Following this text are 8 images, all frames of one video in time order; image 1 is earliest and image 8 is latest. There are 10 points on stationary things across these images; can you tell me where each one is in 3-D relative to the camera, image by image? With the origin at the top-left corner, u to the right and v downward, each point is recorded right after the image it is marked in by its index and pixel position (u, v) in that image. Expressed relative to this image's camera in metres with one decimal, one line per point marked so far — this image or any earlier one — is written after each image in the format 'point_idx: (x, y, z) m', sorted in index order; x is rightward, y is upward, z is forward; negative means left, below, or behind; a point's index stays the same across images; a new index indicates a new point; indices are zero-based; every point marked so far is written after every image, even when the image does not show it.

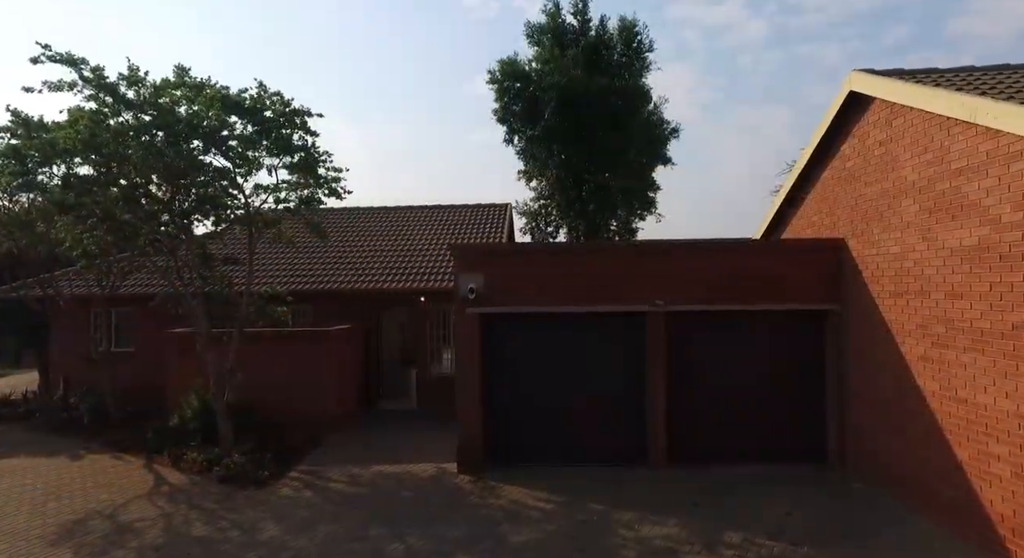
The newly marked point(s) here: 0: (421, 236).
0: (-2.3, +1.1, +15.0) m
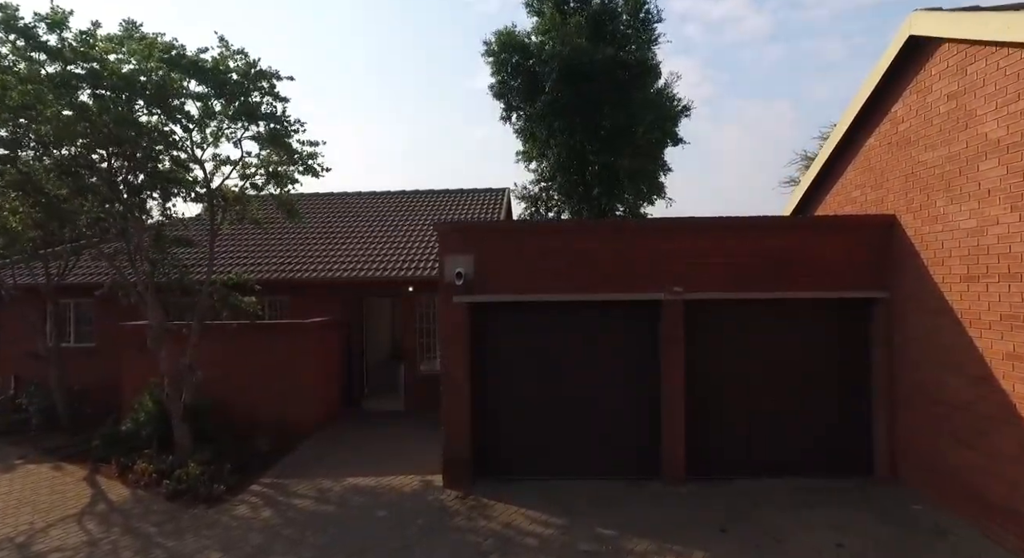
0: (-2.4, +1.3, +13.8) m
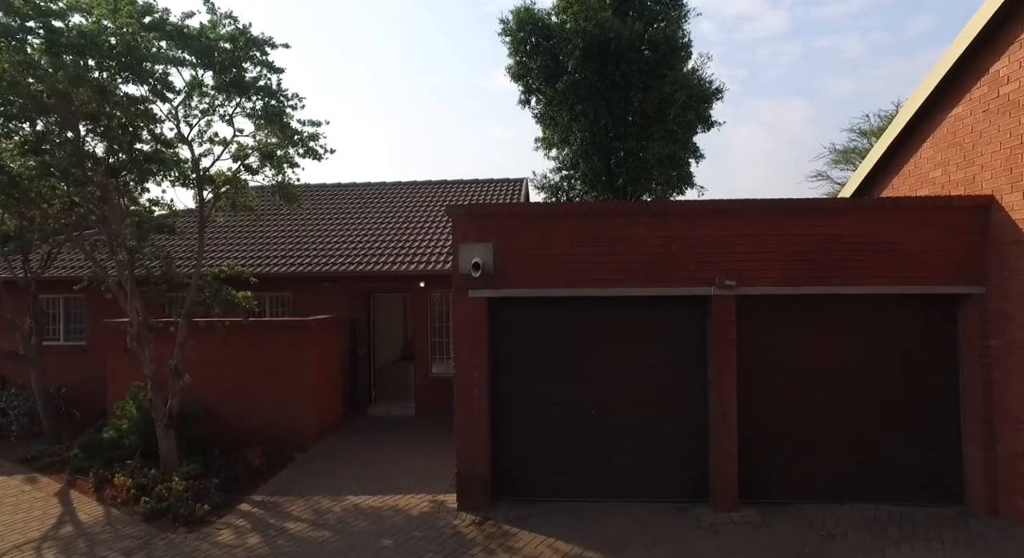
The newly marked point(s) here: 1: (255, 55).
0: (-2.0, +1.4, +12.9) m
1: (-3.4, +3.0, +7.8) m
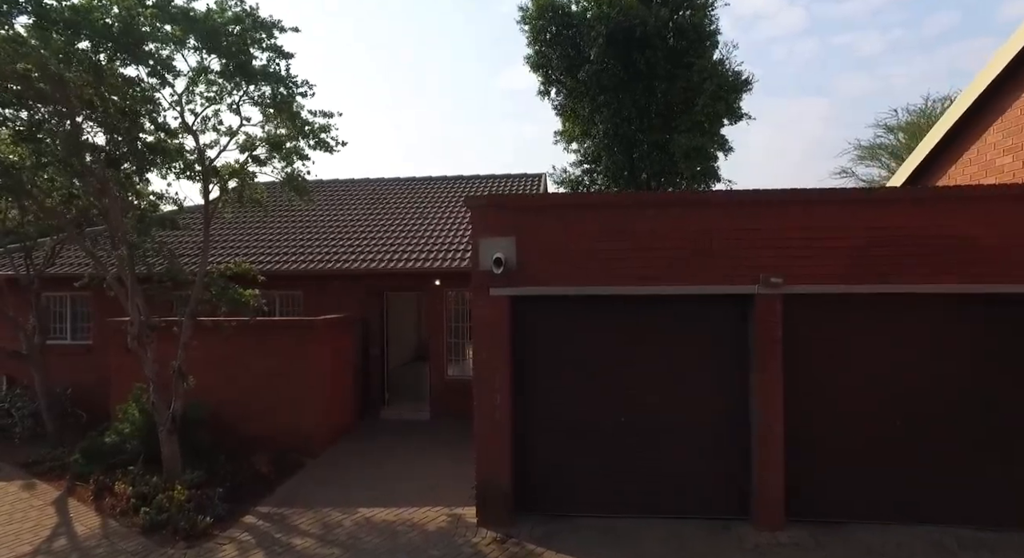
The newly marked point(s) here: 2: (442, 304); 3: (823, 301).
0: (-1.6, +1.5, +12.4) m
1: (-3.1, +3.0, +7.4) m
2: (-1.2, -0.5, +10.6) m
3: (+3.1, -0.2, +5.9) m
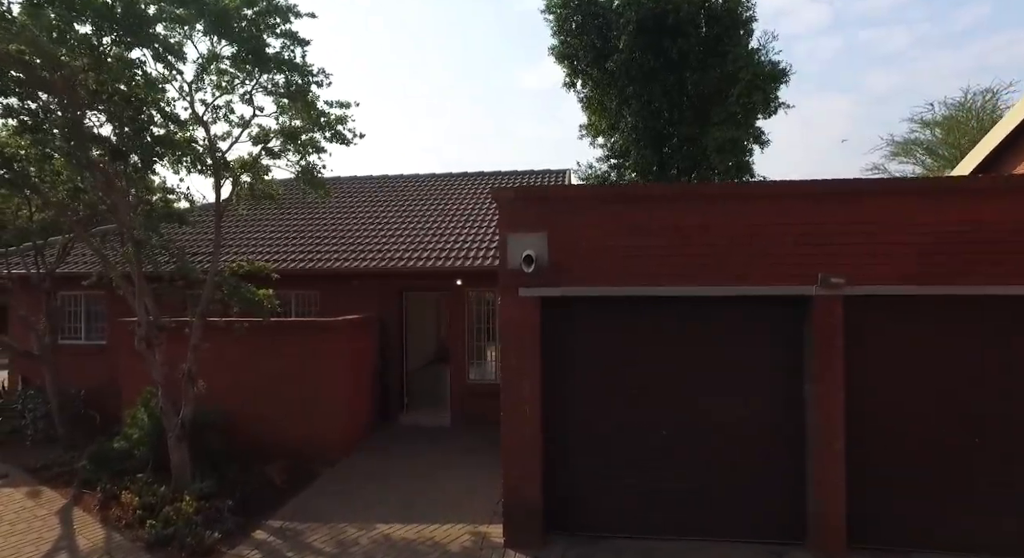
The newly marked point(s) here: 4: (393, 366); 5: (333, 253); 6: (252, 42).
0: (-1.1, +1.5, +12.0) m
1: (-2.8, +3.0, +7.0) m
2: (-0.8, -0.5, +10.1) m
3: (+3.3, -0.2, +5.3) m
4: (-2.0, -1.5, +10.1) m
5: (-3.1, +0.5, +10.3) m
6: (-3.0, +2.7, +6.9) m
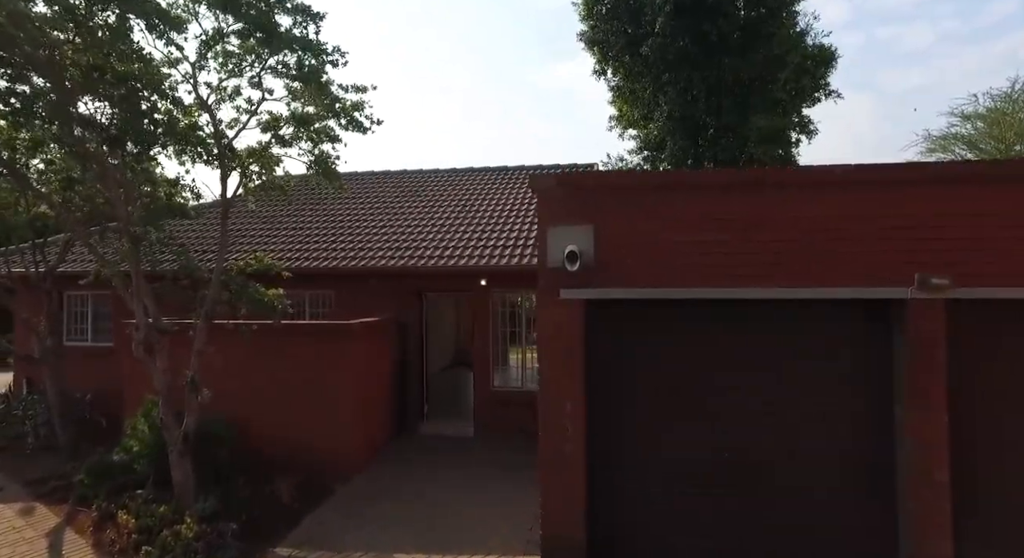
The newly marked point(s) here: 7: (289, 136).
0: (-0.6, +1.5, +11.3) m
1: (-2.4, +3.0, +6.4) m
2: (-0.4, -0.5, +9.4) m
3: (+3.6, -0.2, +4.5) m
4: (-1.6, -1.5, +9.4) m
5: (-2.7, +0.5, +9.7) m
6: (-2.6, +2.8, +6.2) m
7: (-2.7, +1.7, +7.1) m
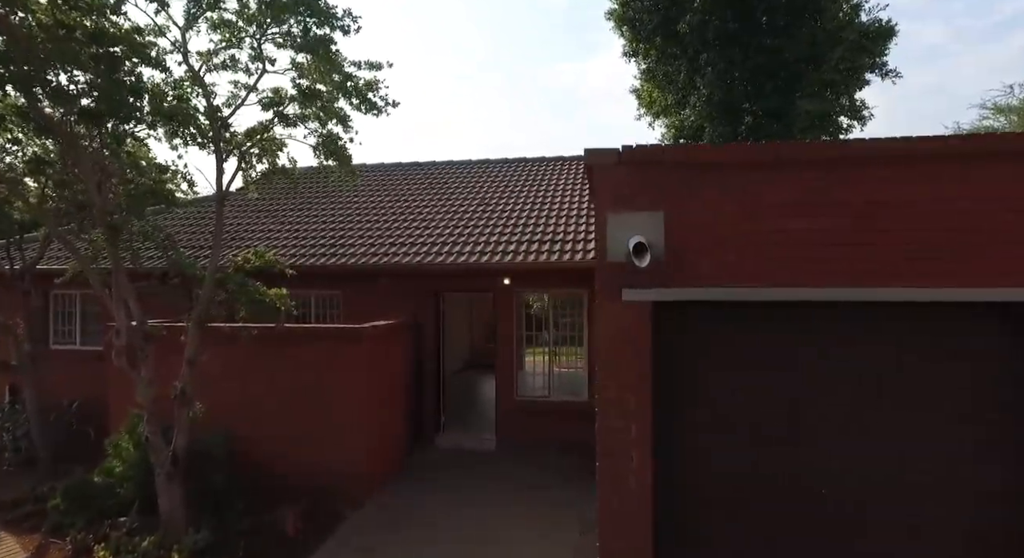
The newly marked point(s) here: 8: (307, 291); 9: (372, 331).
0: (-0.2, +1.5, +10.4) m
1: (-2.0, +3.0, +5.5) m
2: (0.0, -0.4, +8.6) m
3: (+4.0, -0.2, +3.6) m
4: (-1.2, -1.5, +8.6) m
5: (-2.3, +0.5, +8.9) m
6: (-2.3, +2.8, +5.4) m
7: (-2.3, +1.7, +6.2) m
8: (-3.2, -0.2, +9.2) m
9: (-1.6, -0.6, +6.7) m
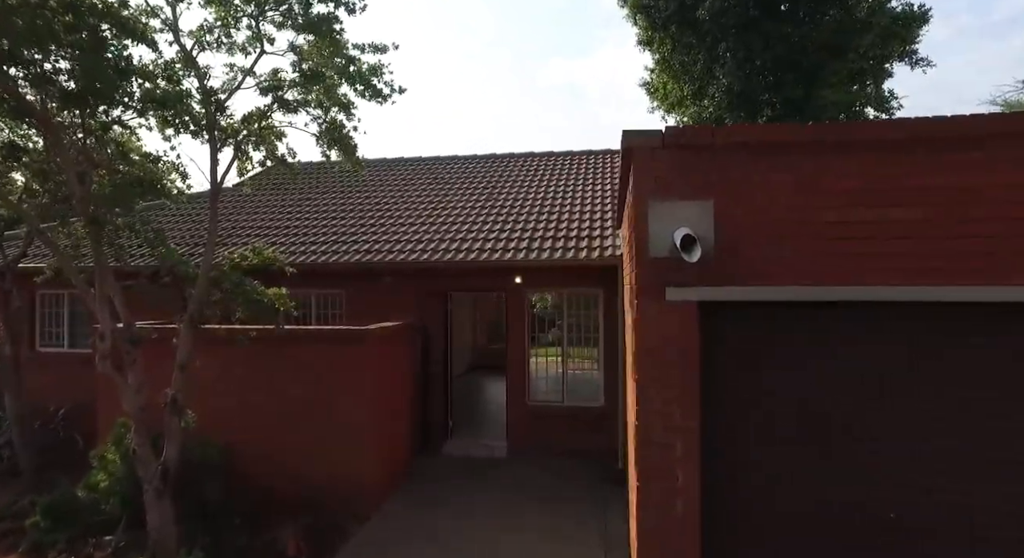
0: (-0.1, +1.5, +10.0) m
1: (-1.9, +3.0, +5.1) m
2: (+0.1, -0.4, +8.1) m
3: (+4.2, -0.2, +3.2) m
4: (-1.0, -1.4, +8.1) m
5: (-2.1, +0.5, +8.4) m
6: (-2.1, +2.8, +4.9) m
7: (-2.1, +1.7, +5.8) m
8: (-3.0, -0.2, +8.7) m
9: (-1.4, -0.6, +6.3) m
